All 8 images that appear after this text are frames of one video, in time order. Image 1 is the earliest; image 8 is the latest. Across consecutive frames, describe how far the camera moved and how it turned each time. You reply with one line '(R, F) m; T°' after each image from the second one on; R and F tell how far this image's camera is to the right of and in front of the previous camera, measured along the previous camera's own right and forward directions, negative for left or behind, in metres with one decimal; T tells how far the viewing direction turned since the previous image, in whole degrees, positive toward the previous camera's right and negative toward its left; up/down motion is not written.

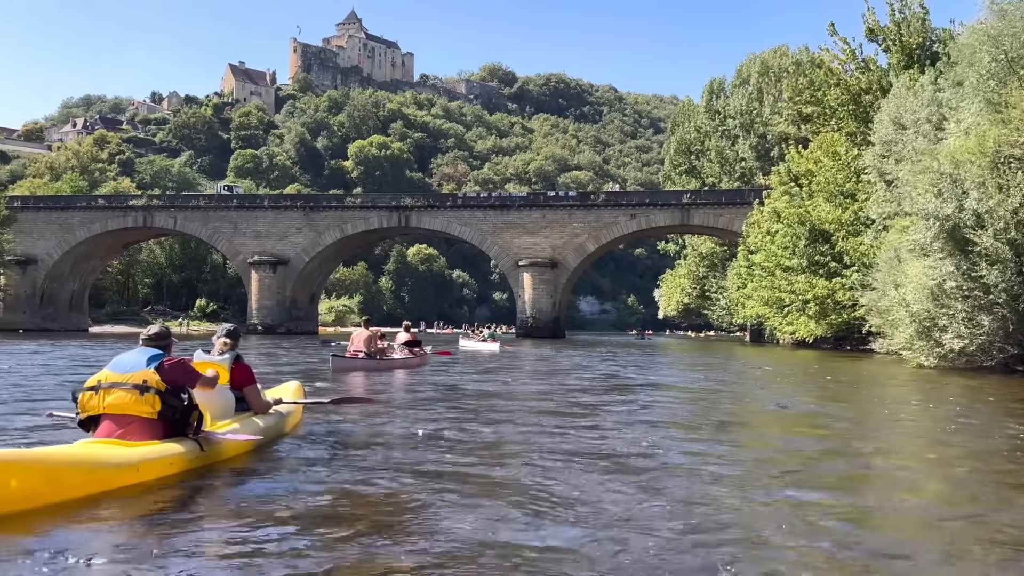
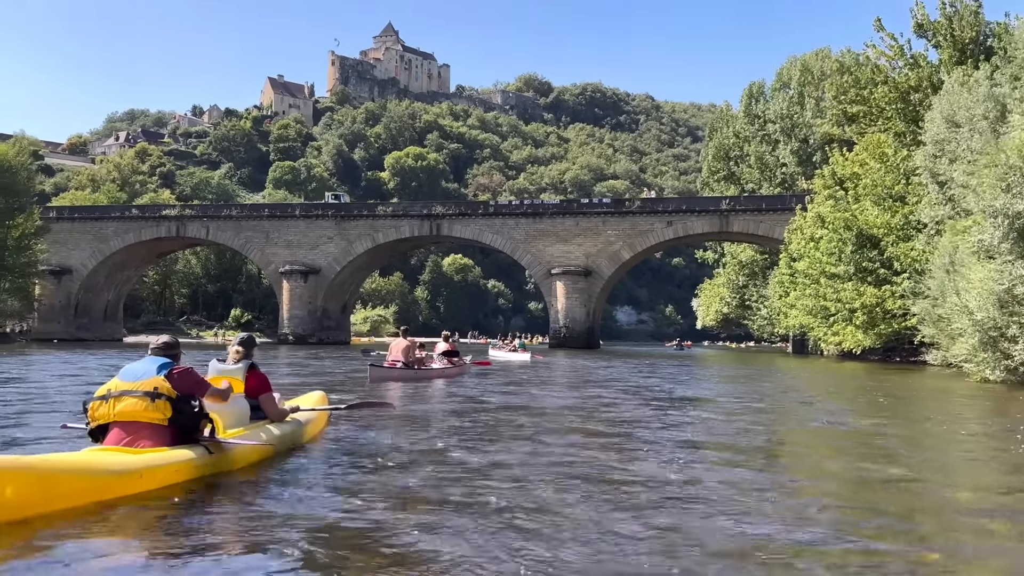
(+0.2, +0.8) m; -3°
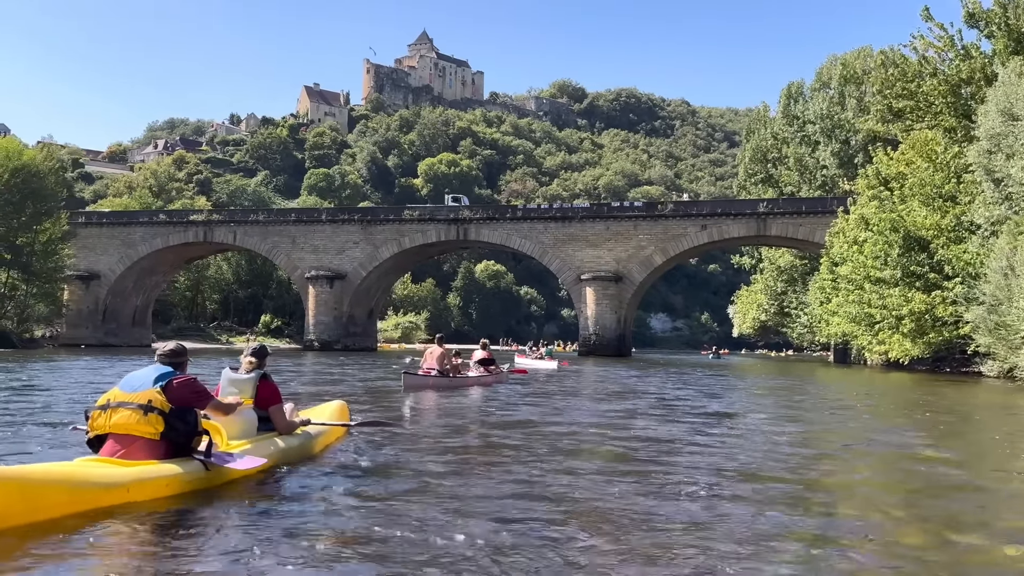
(+0.2, +0.9) m; -2°
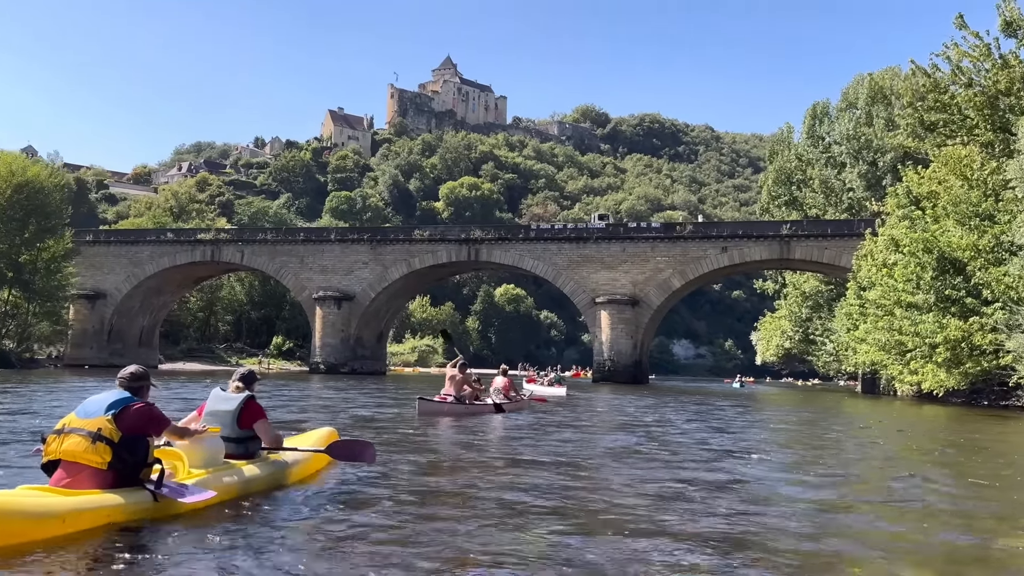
(+0.4, +1.2) m; -2°
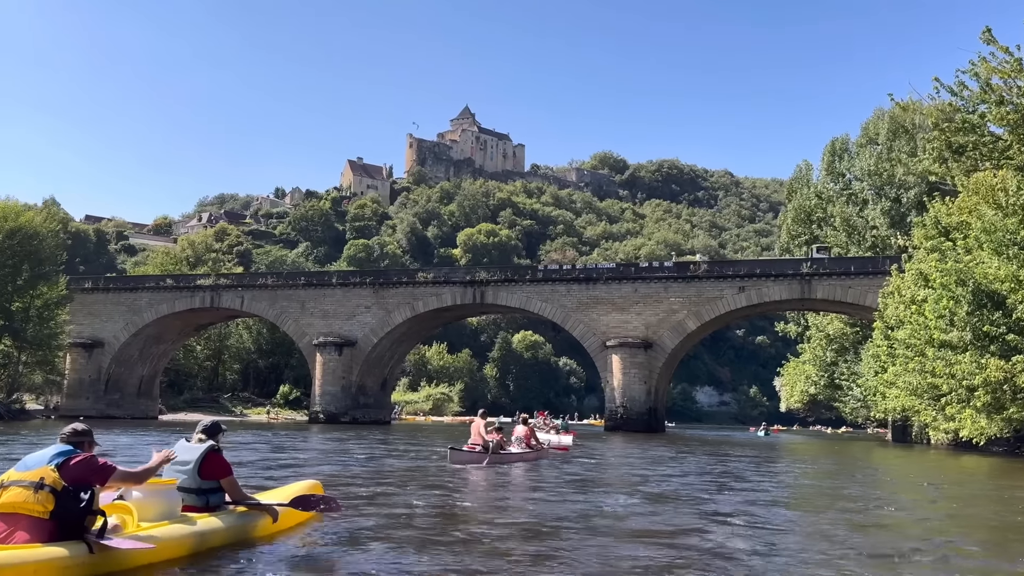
(+0.6, +1.4) m; -2°
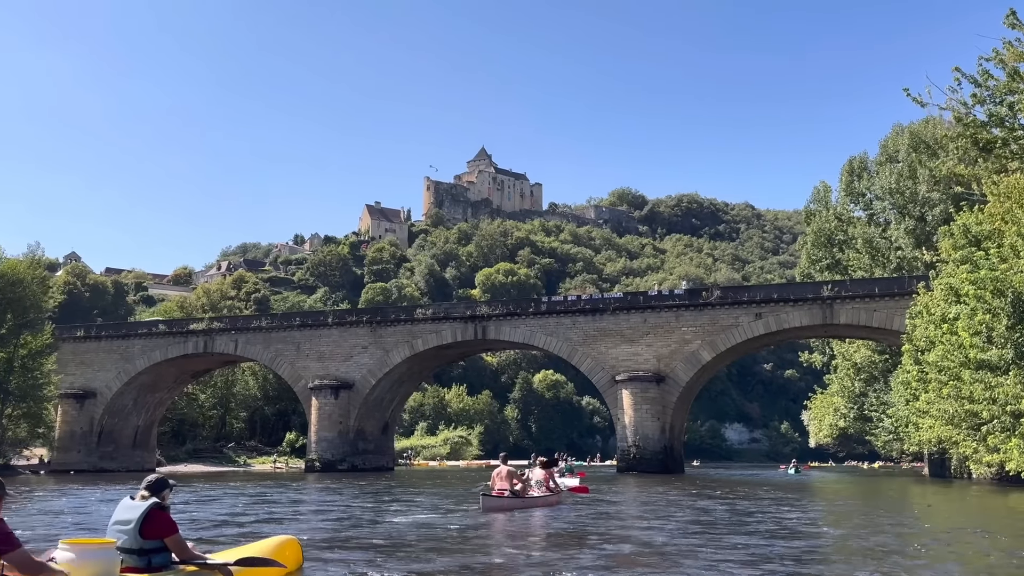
(+0.8, +1.7) m; -2°
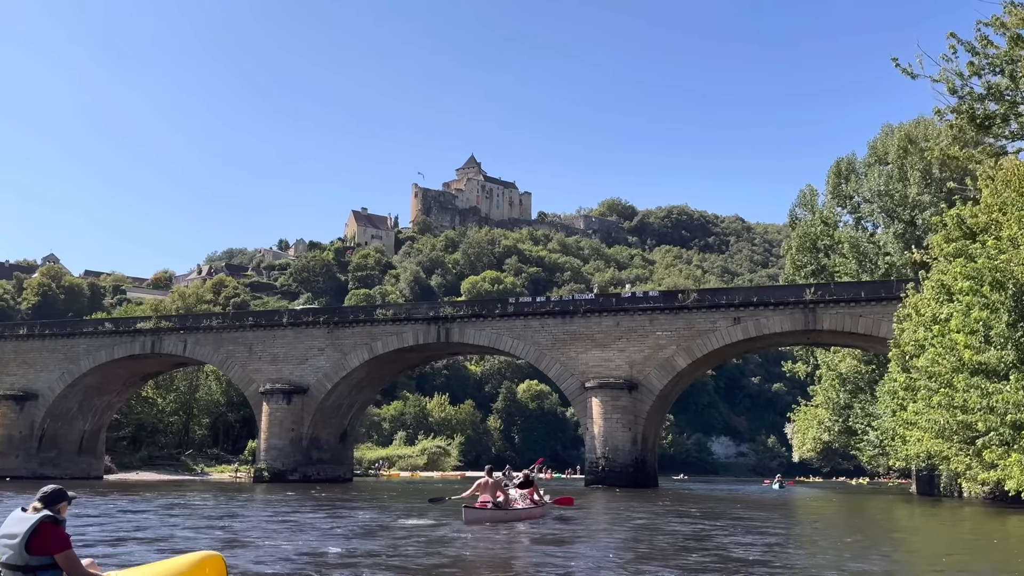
(+0.9, +1.8) m; +1°
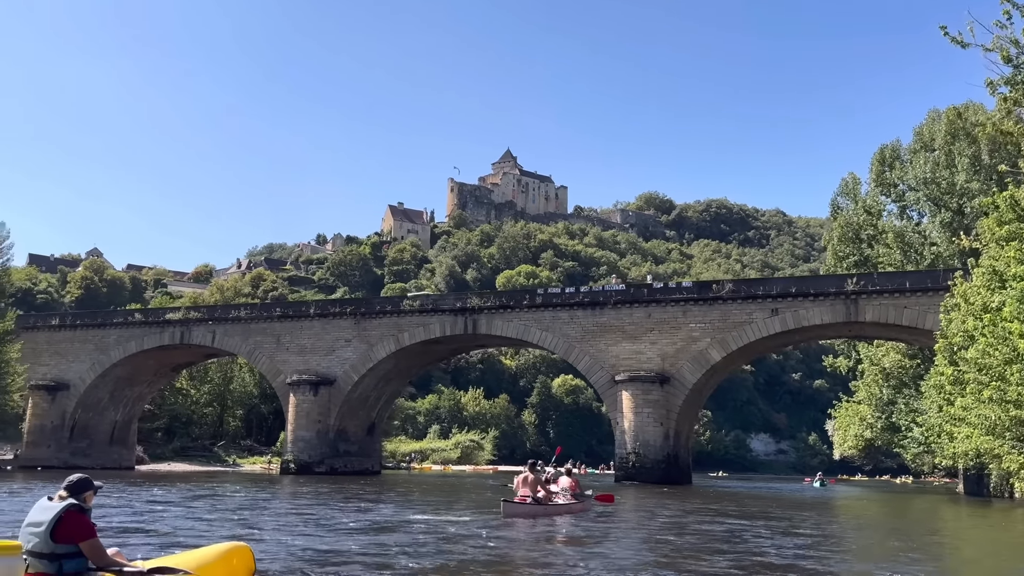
(+0.3, +0.7) m; -3°
